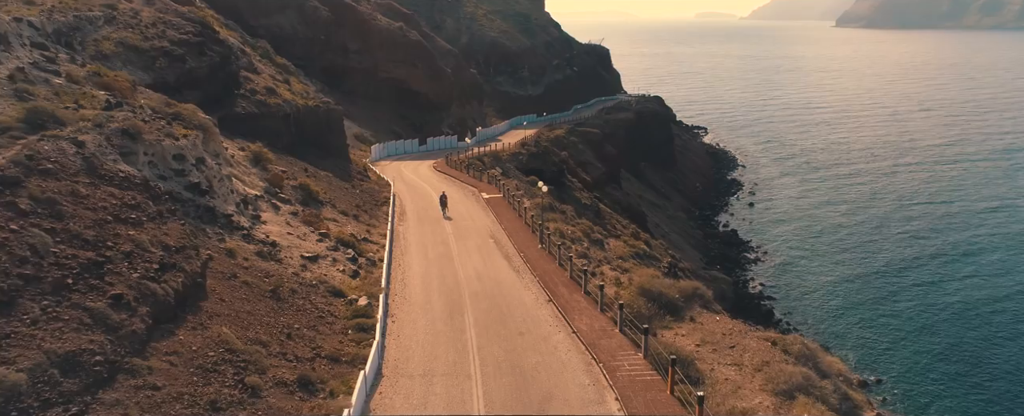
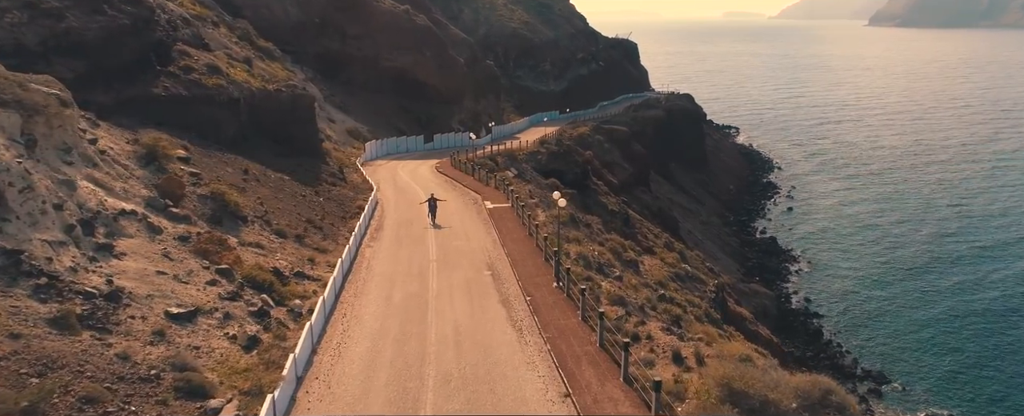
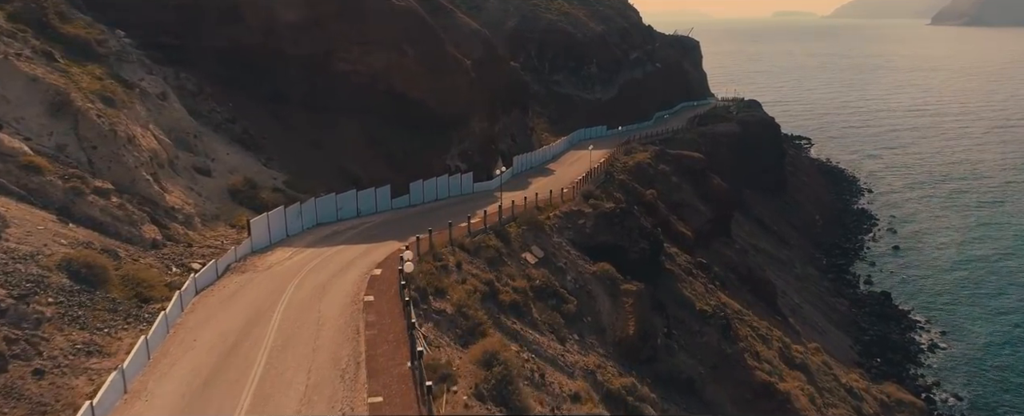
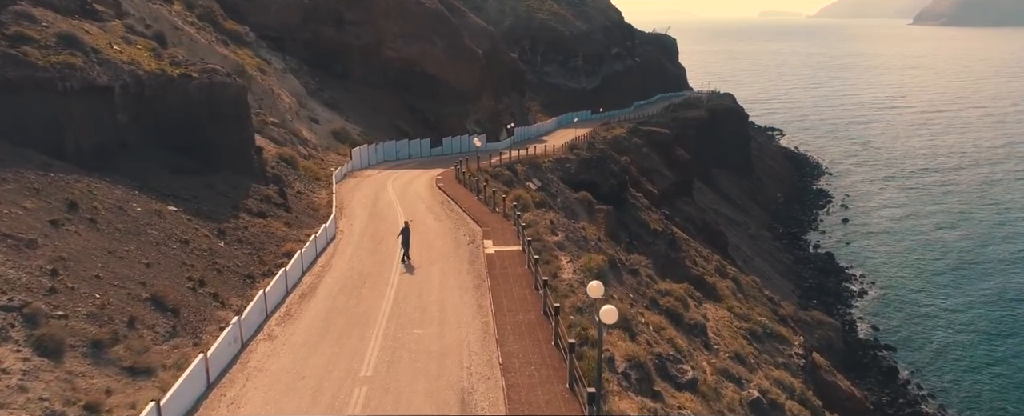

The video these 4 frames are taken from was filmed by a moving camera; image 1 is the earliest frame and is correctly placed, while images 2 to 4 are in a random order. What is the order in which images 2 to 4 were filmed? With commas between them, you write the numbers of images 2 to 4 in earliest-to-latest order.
2, 4, 3
